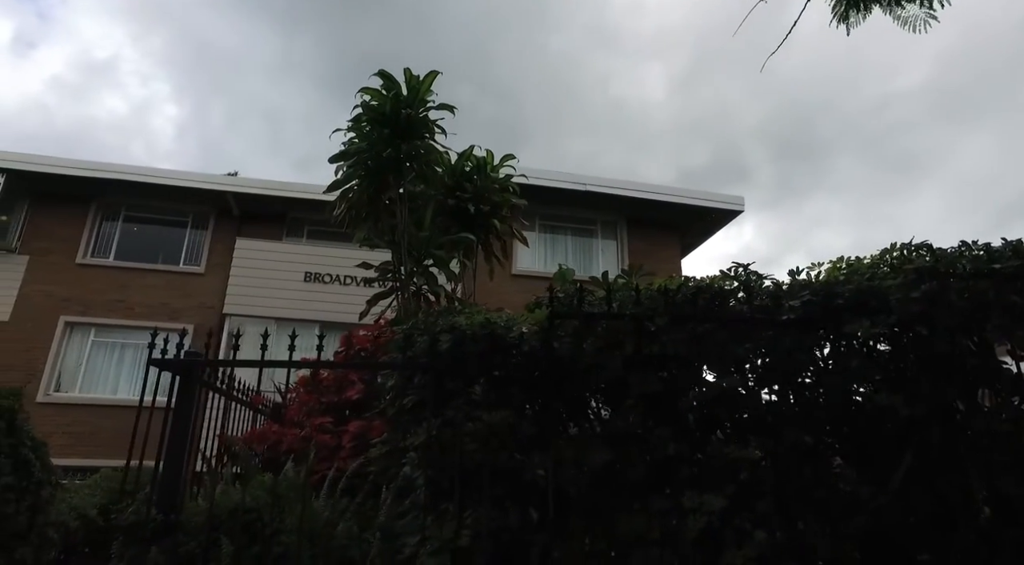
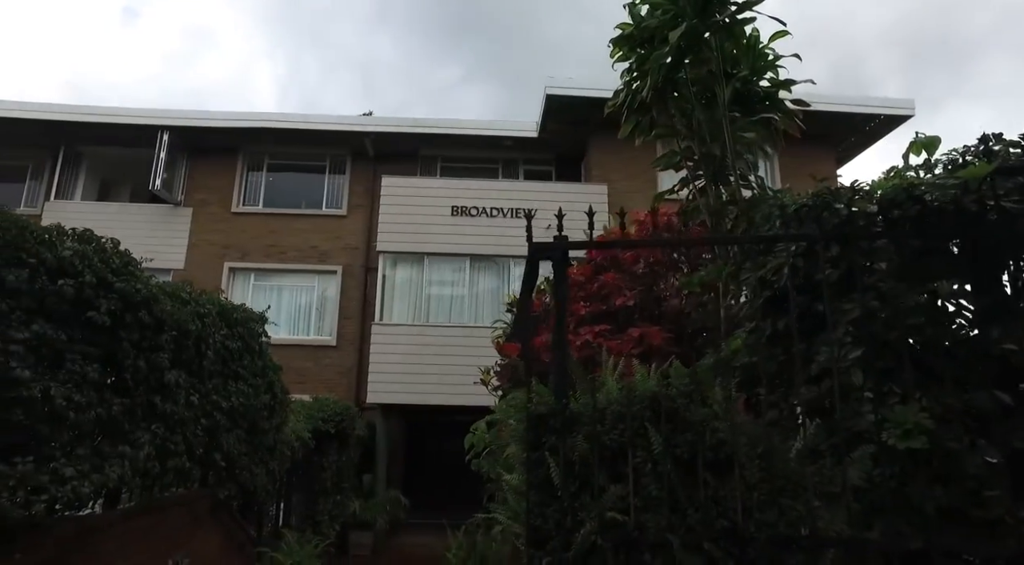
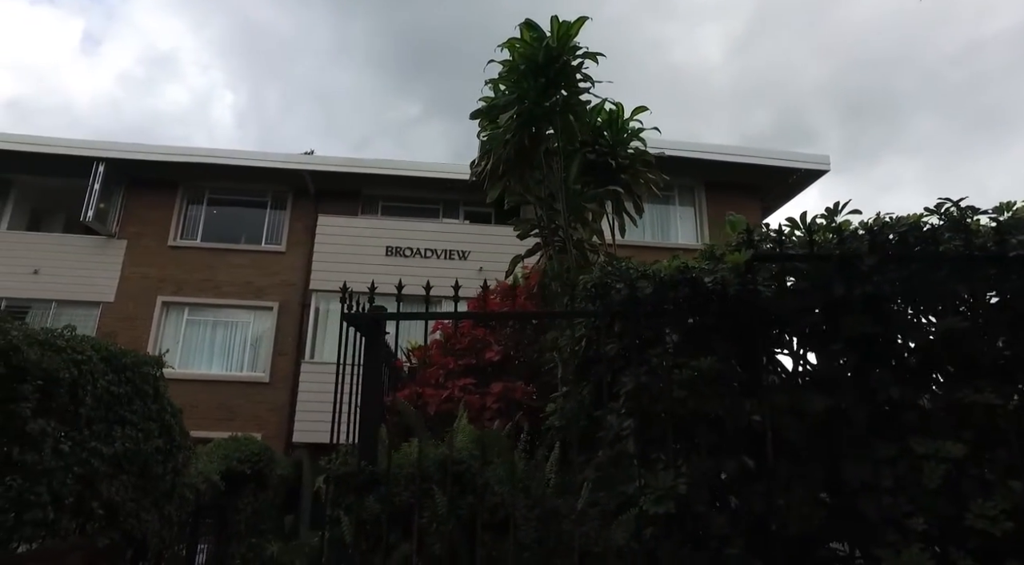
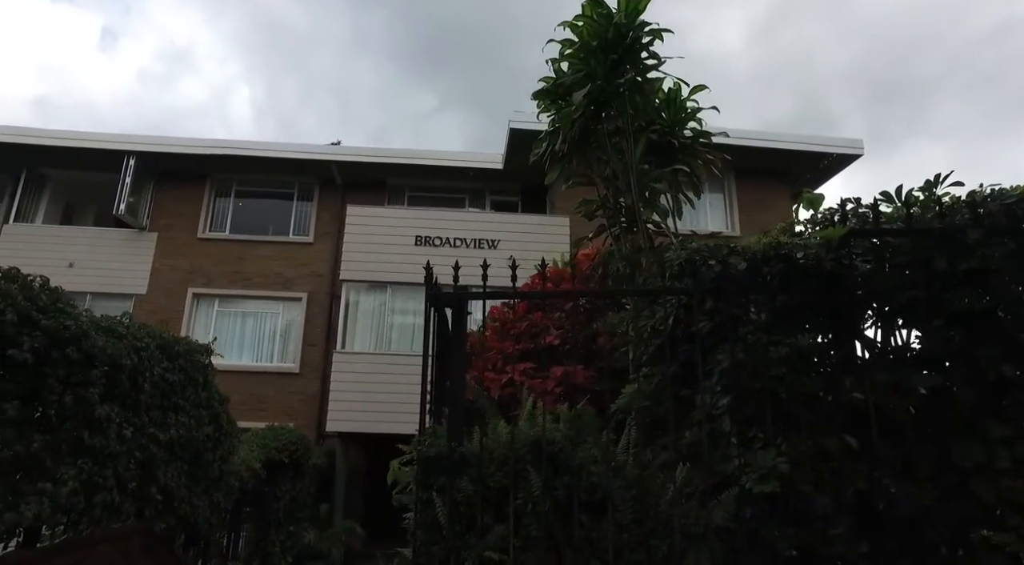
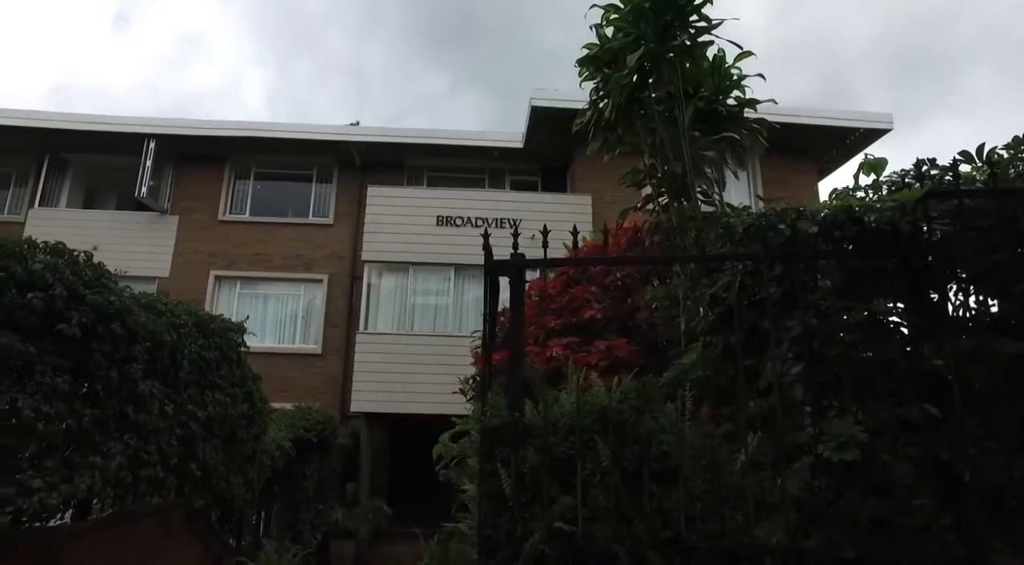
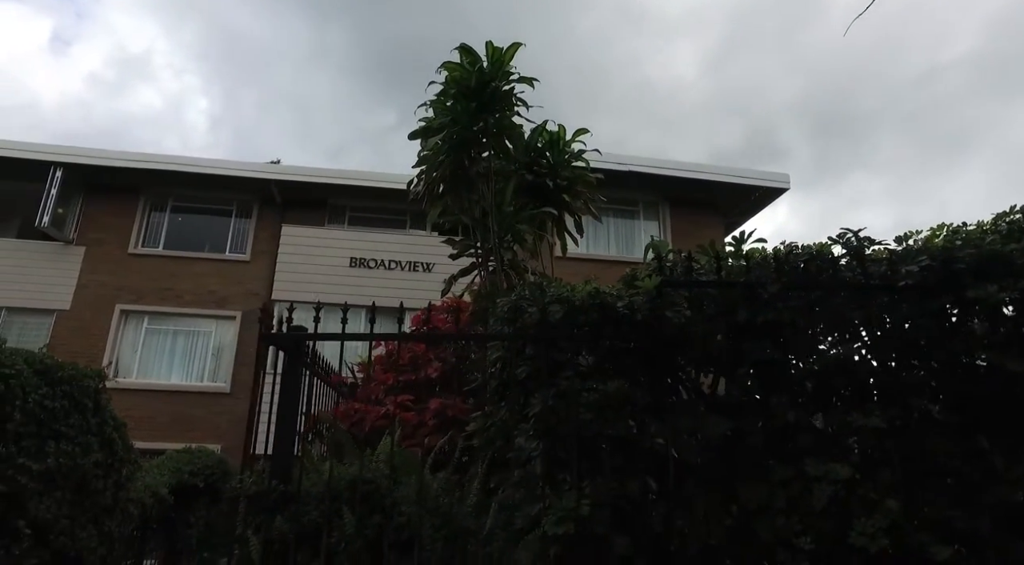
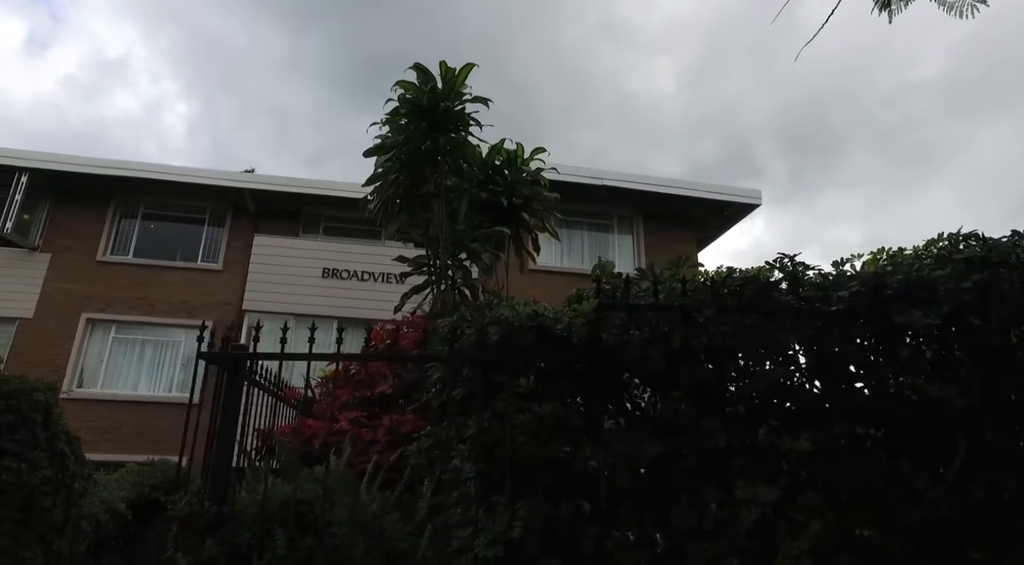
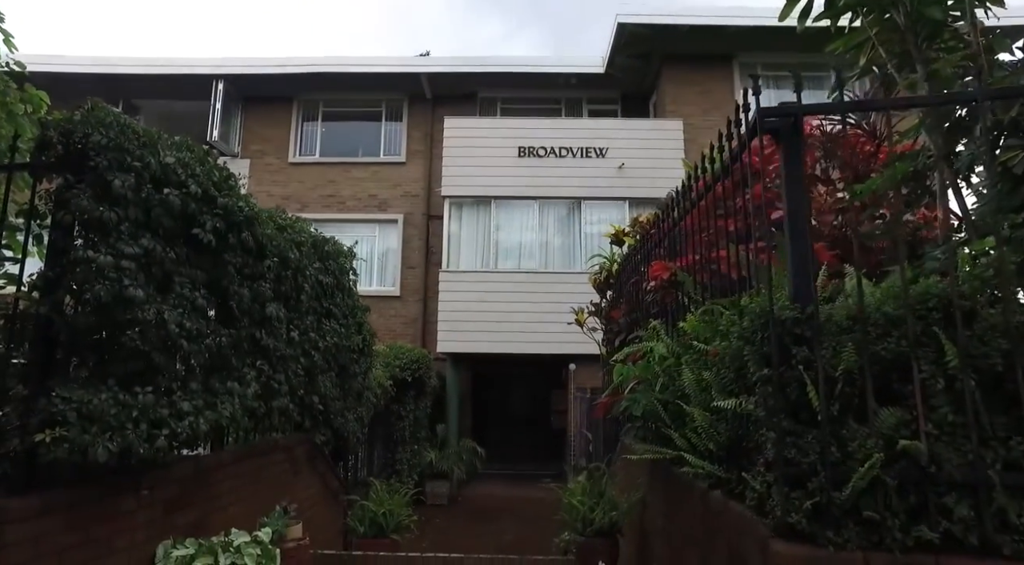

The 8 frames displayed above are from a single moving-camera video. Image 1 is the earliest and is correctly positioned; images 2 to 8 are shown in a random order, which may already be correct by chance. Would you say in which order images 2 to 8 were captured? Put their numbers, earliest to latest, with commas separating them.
7, 6, 3, 4, 5, 2, 8
